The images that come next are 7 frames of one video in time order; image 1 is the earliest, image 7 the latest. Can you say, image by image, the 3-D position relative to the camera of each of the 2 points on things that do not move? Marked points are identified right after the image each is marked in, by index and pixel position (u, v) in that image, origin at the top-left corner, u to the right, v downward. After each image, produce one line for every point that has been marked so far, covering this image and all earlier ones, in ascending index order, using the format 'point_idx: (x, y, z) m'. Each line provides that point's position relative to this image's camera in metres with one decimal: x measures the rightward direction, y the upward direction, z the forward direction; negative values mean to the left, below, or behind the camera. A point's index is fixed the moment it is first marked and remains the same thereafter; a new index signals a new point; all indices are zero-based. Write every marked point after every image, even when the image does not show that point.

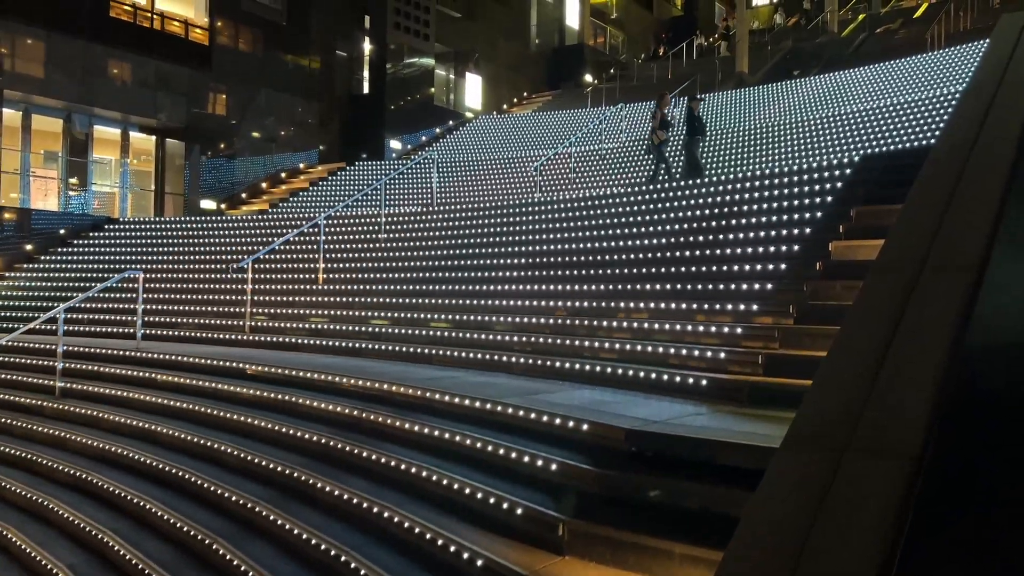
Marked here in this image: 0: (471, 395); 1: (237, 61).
0: (-0.2, -0.6, +4.1) m
1: (-6.1, +5.0, +16.4) m
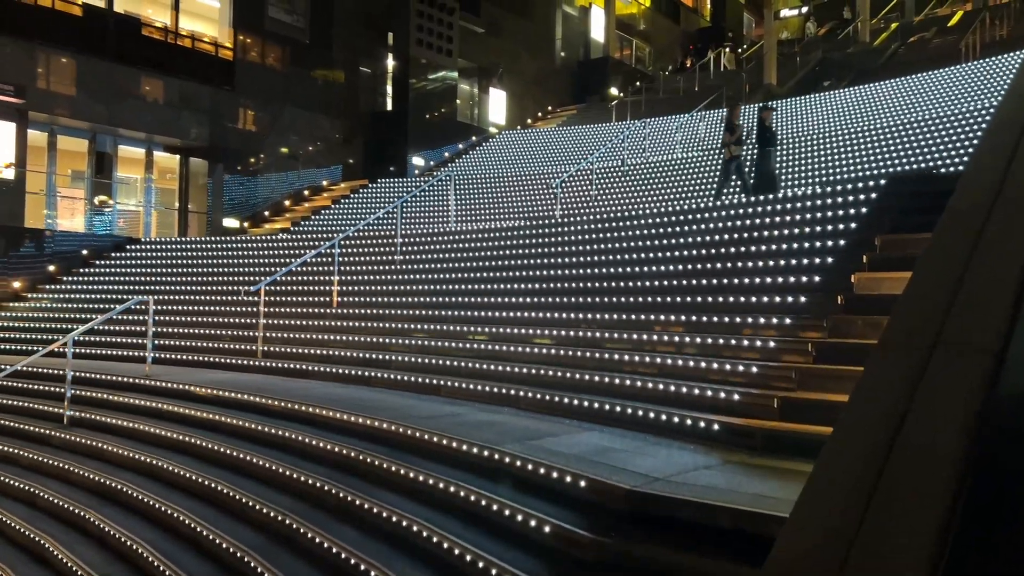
0: (-0.2, -0.8, +3.9) m
1: (-5.6, +4.7, +16.6) m
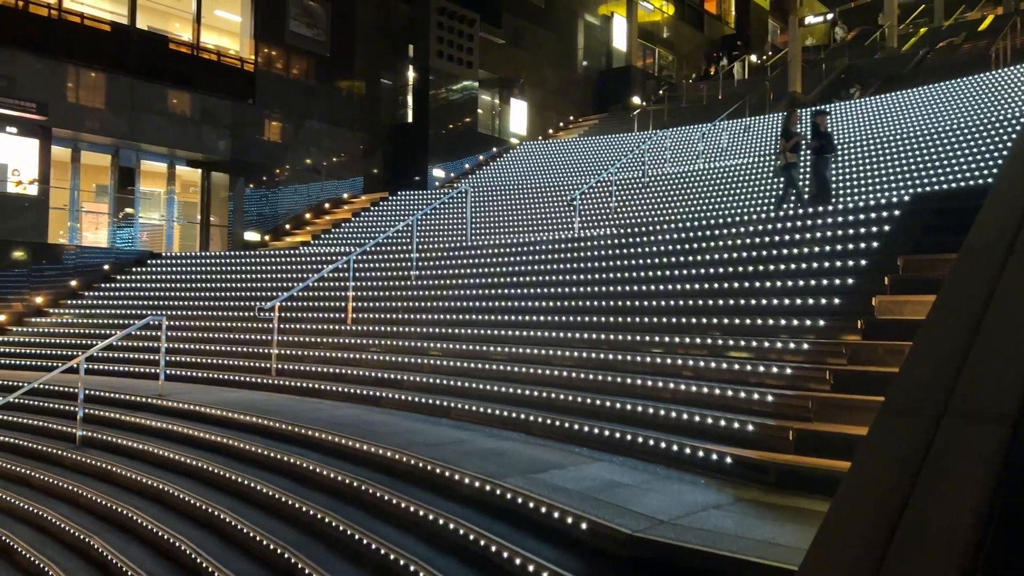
0: (-0.2, -0.9, +3.8) m
1: (-5.2, +4.4, +16.7) m
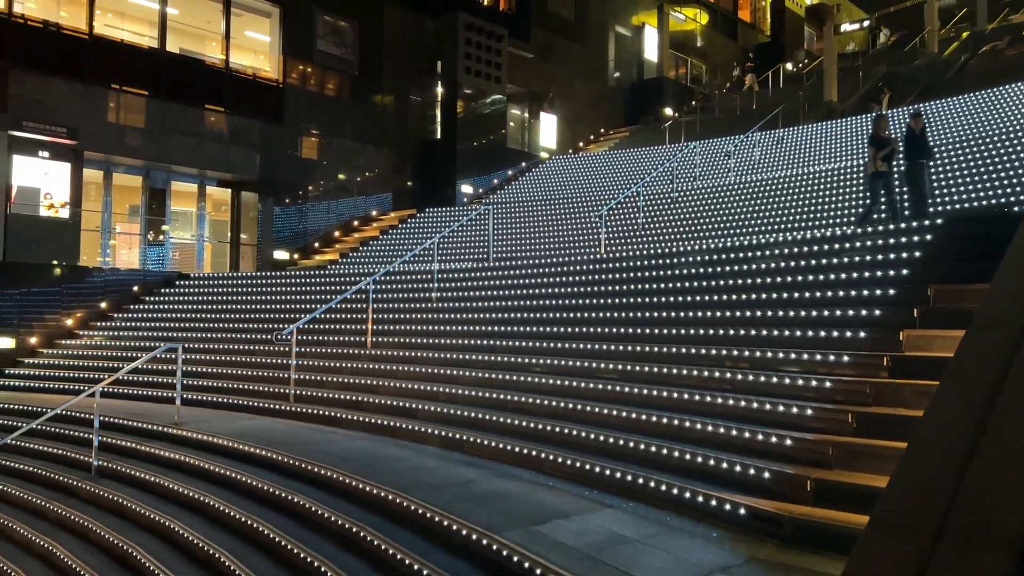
0: (-0.2, -1.1, +3.6) m
1: (-4.5, +4.0, +16.8) m
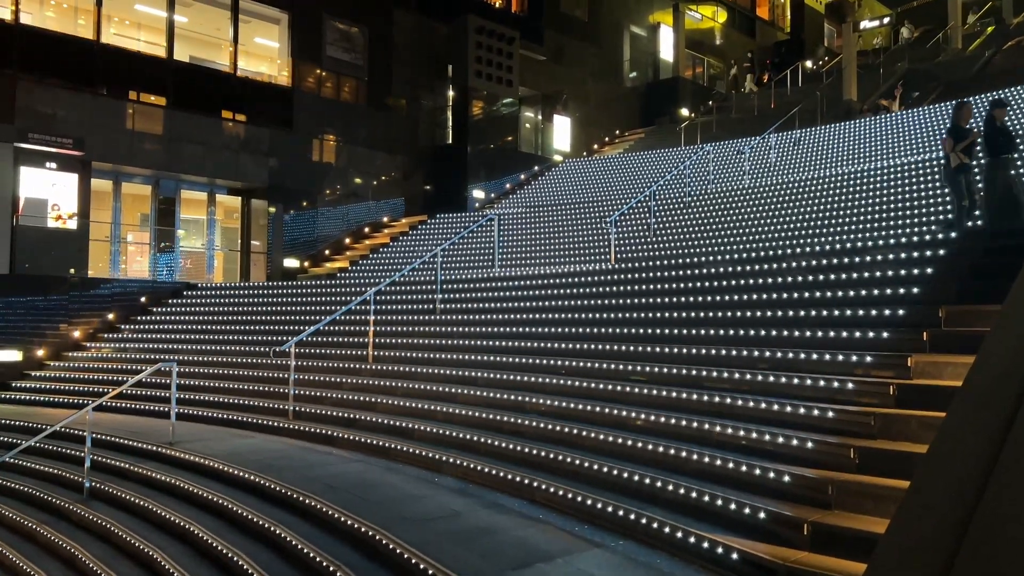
0: (-0.3, -1.3, +3.5) m
1: (-4.3, +3.8, +16.8) m
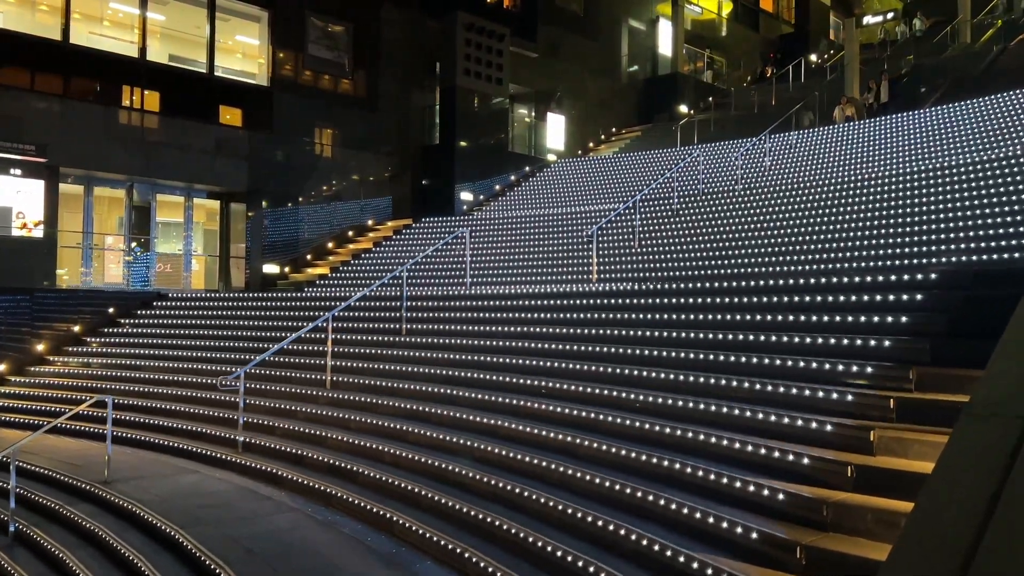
0: (-0.7, -1.6, +3.1) m
1: (-4.6, +3.7, +16.3) m
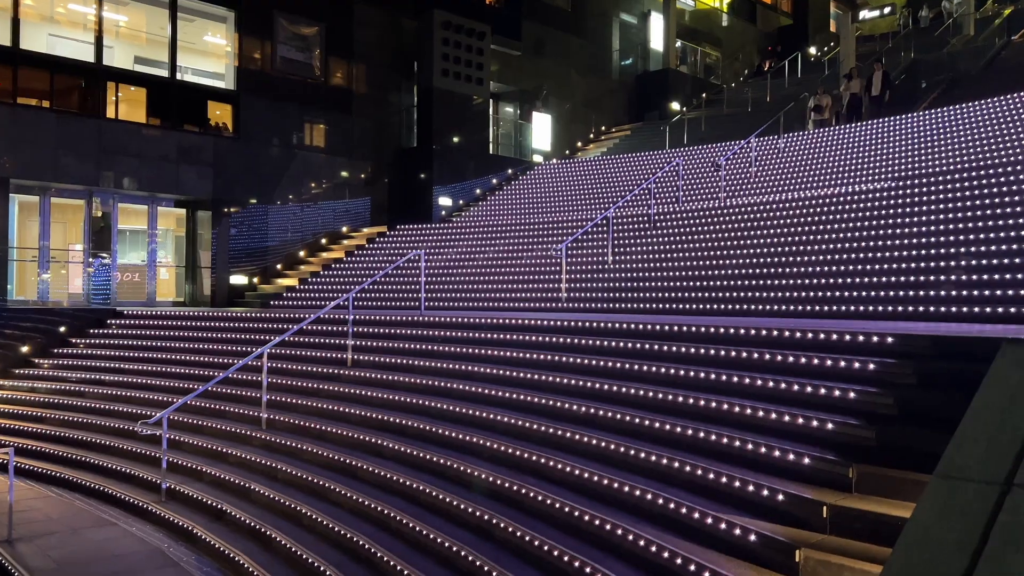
0: (-1.3, -2.0, +2.6) m
1: (-5.0, +3.5, +15.8) m
